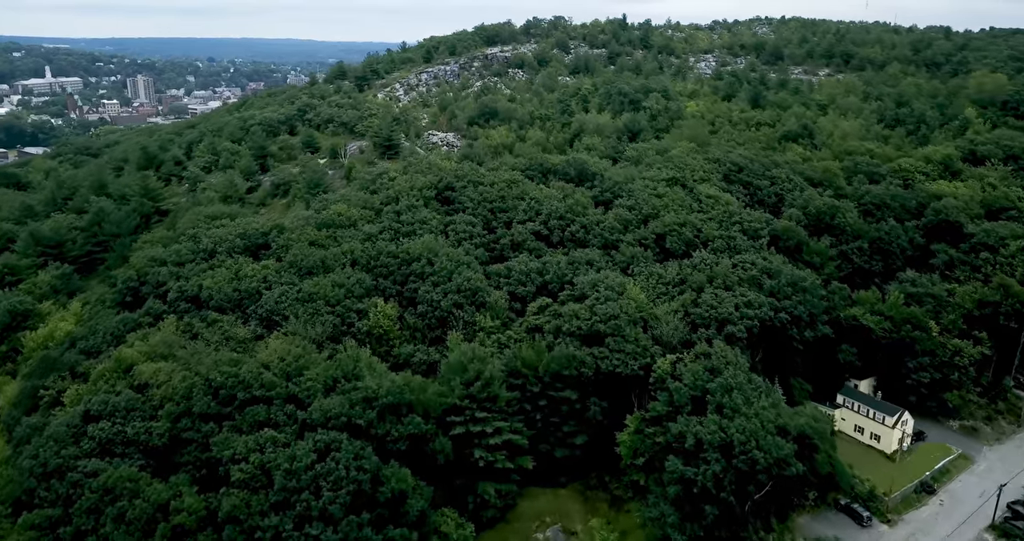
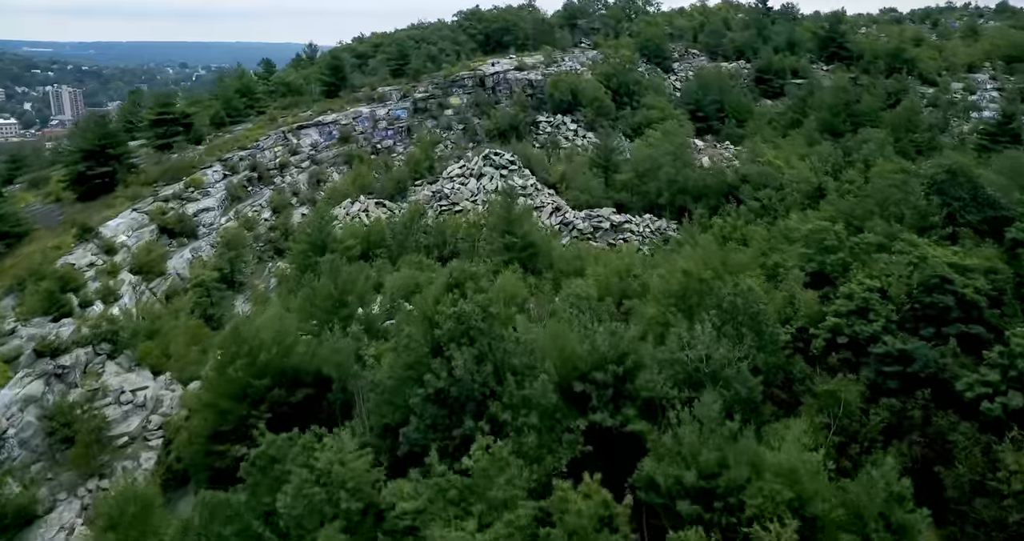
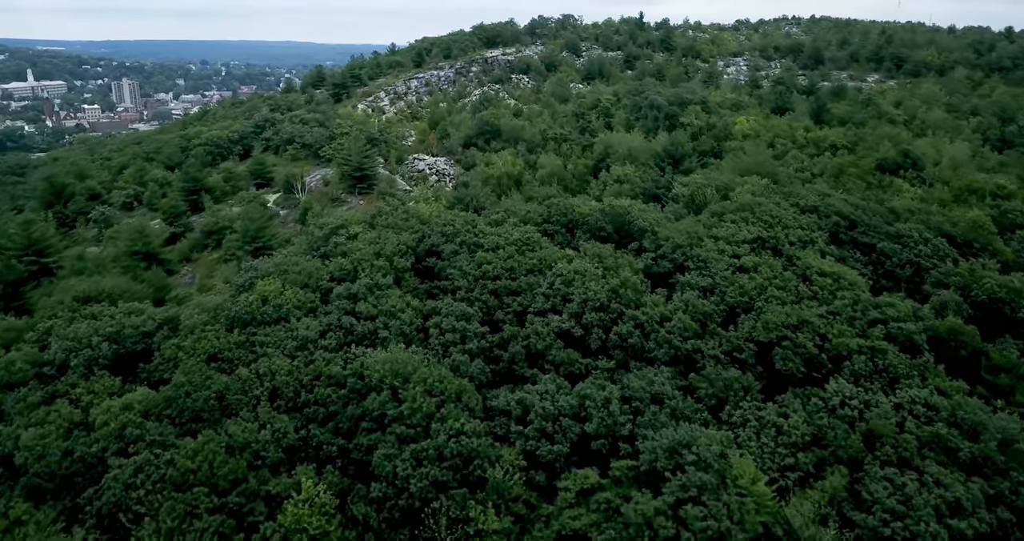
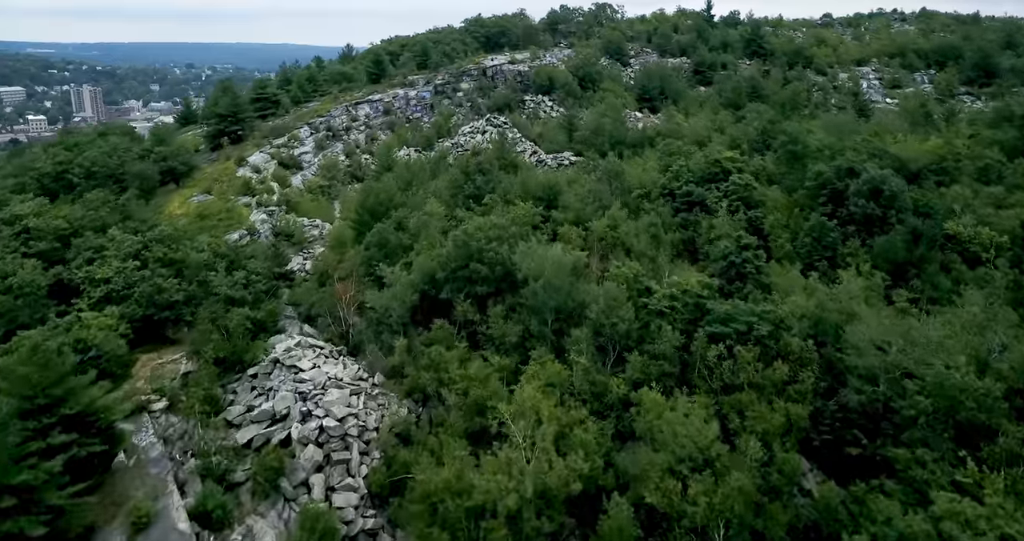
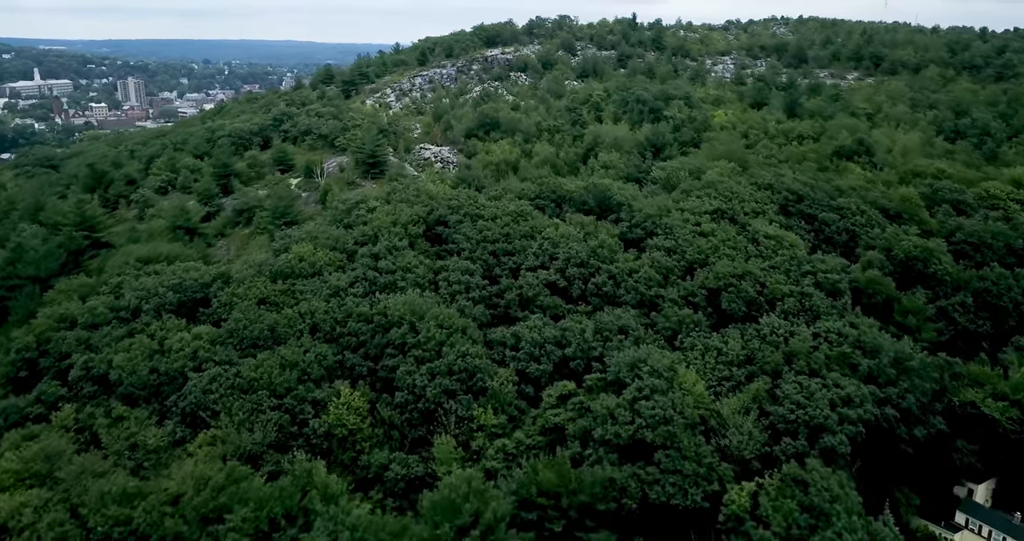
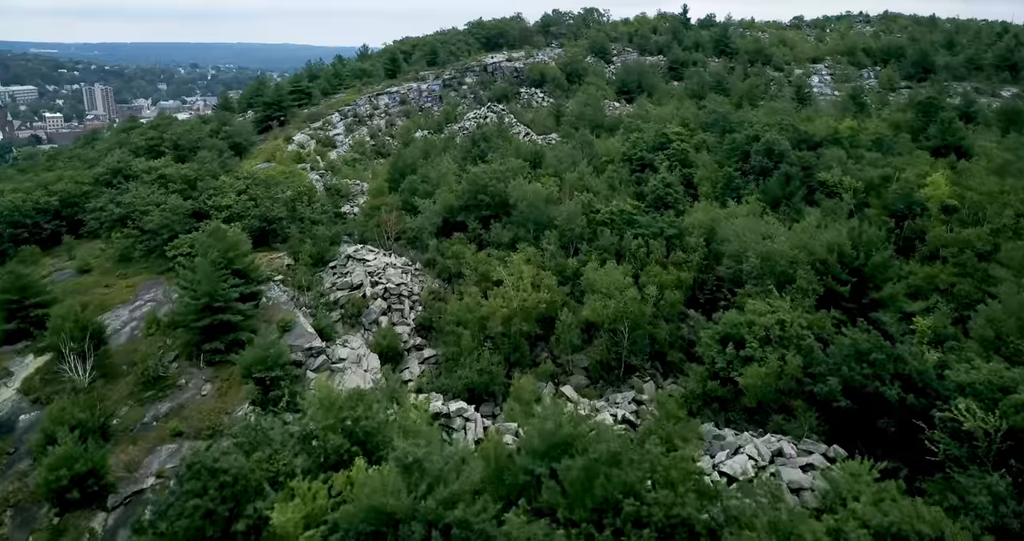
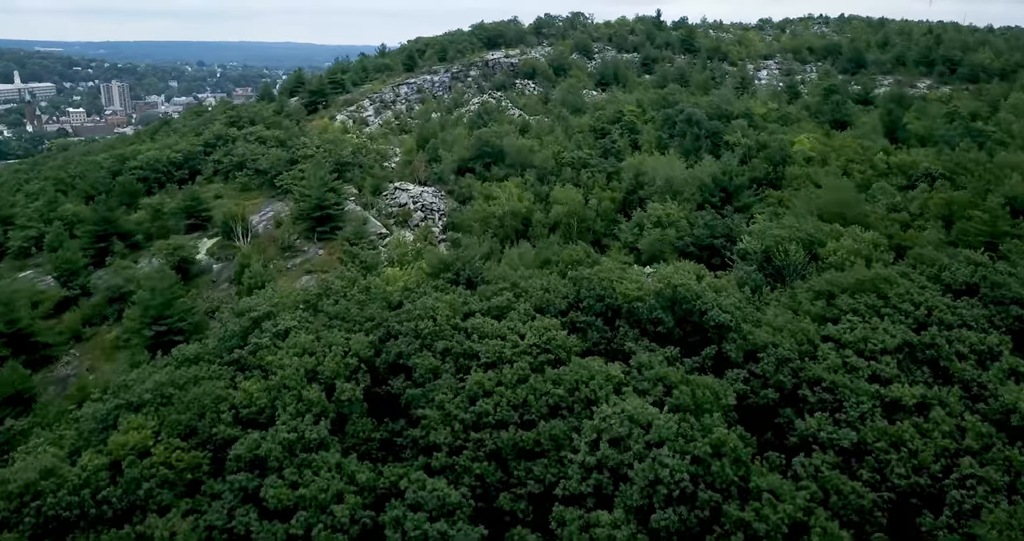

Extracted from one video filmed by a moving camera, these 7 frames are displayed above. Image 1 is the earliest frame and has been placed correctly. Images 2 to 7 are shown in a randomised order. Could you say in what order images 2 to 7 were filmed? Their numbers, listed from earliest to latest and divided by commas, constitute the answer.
5, 3, 7, 6, 4, 2
